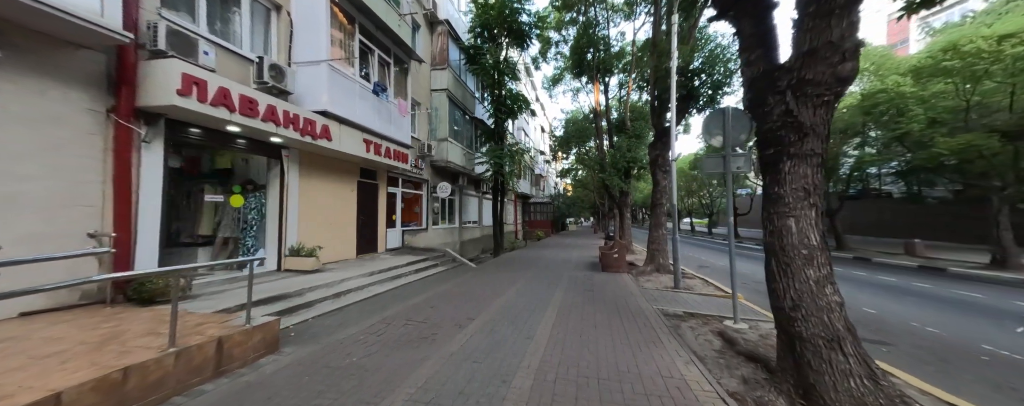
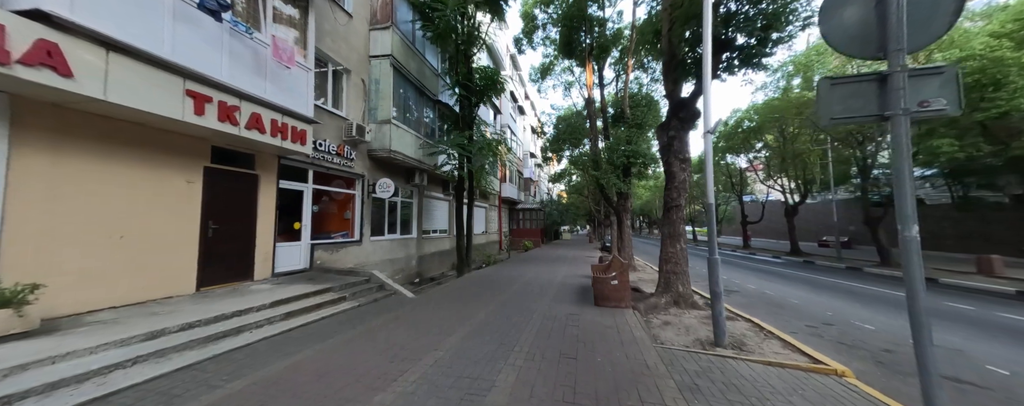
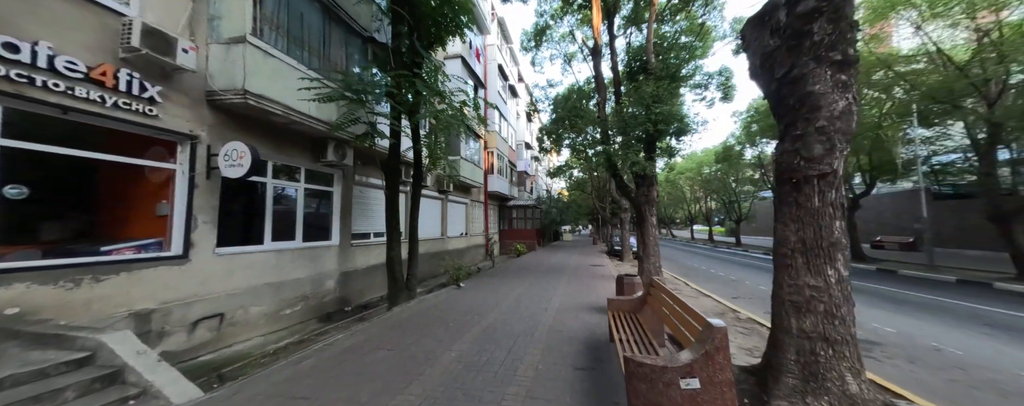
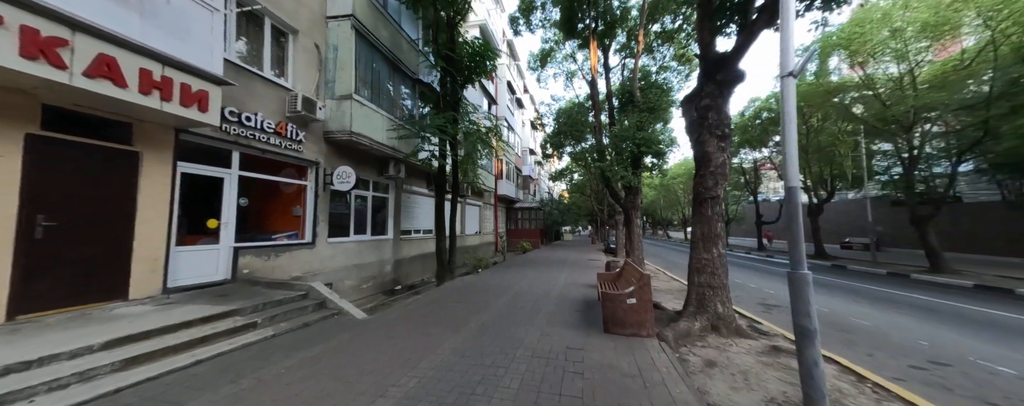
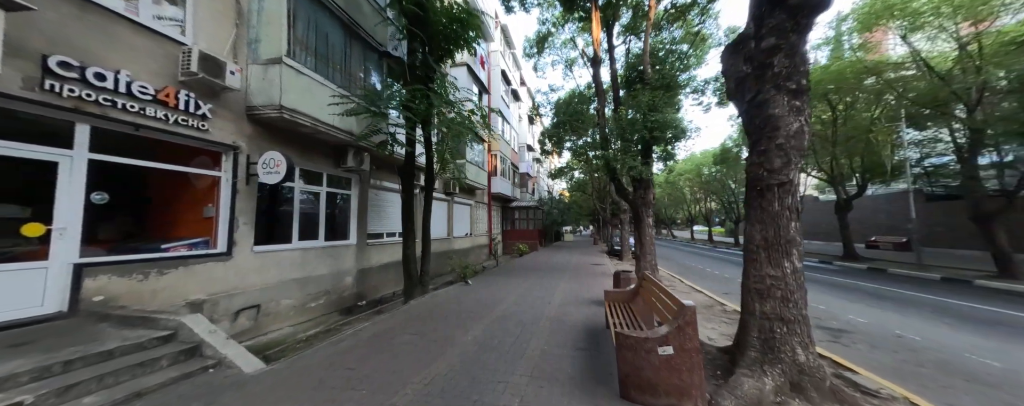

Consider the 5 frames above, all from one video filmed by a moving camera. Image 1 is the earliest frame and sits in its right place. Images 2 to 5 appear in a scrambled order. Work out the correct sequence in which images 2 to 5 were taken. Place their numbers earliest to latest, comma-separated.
2, 4, 5, 3
